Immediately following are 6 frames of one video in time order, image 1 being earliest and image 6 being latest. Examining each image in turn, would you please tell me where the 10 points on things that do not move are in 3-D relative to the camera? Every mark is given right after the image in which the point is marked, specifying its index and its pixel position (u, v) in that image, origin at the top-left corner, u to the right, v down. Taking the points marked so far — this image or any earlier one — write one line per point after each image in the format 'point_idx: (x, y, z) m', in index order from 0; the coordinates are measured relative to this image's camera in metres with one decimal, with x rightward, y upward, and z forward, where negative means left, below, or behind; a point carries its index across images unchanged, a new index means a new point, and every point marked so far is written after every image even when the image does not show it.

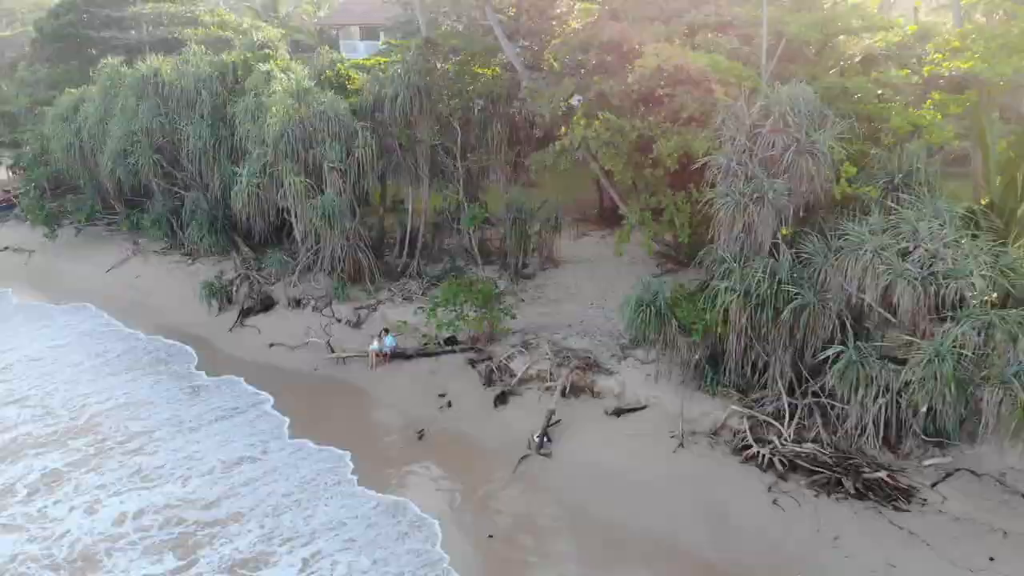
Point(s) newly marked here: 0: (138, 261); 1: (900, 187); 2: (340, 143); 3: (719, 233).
0: (-7.0, +0.5, +16.3) m
1: (+3.5, +0.9, +8.3) m
2: (-2.4, +2.0, +12.1) m
3: (+2.0, +0.6, +8.8) m
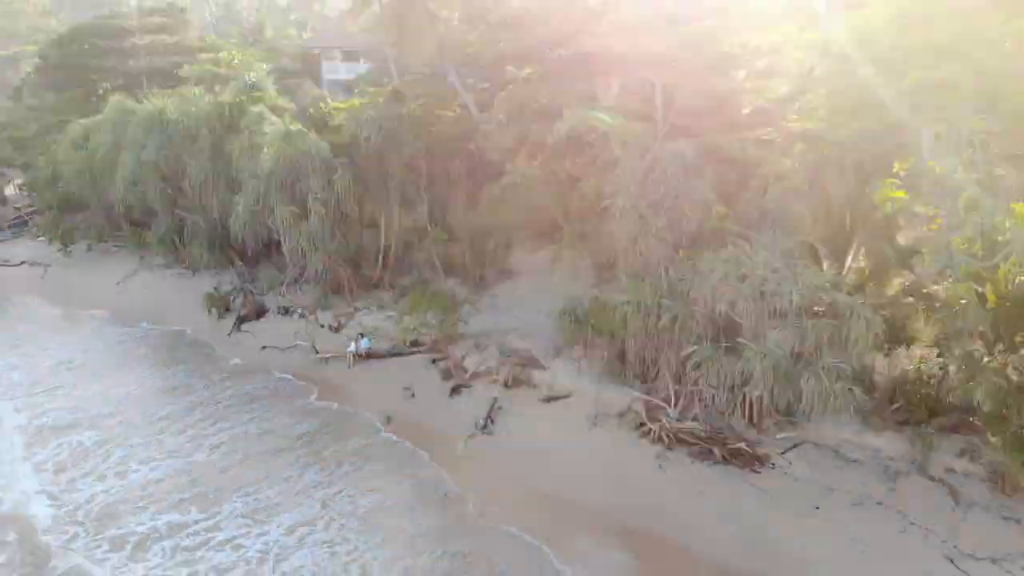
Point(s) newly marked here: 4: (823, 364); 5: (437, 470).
0: (-7.8, +0.3, +18.4) m
1: (+2.9, +0.8, +10.6) m
2: (-3.2, +1.8, +14.3) m
3: (+1.4, +0.4, +11.0) m
4: (+3.2, -0.8, +9.6) m
5: (-0.9, -2.3, +10.9) m
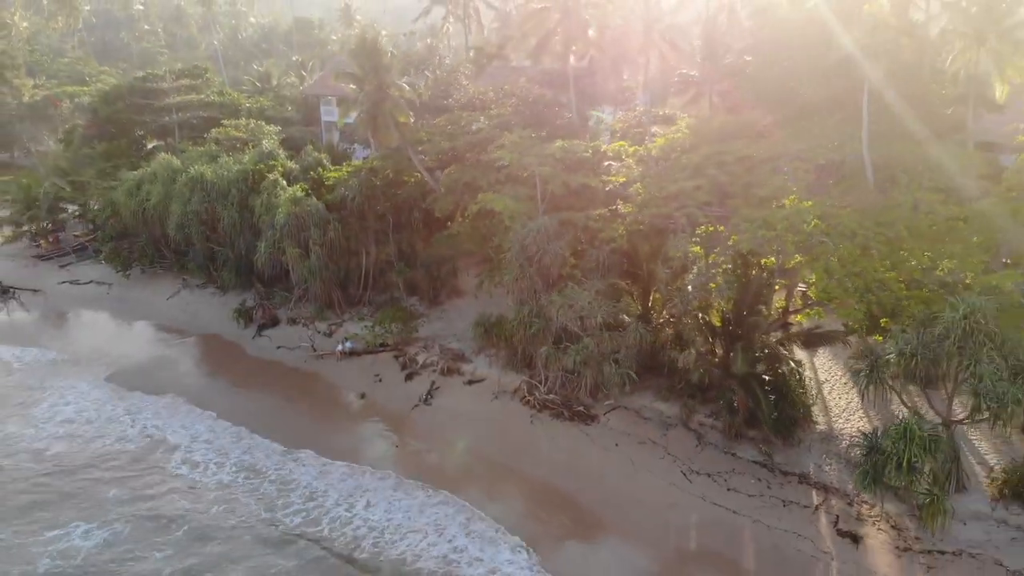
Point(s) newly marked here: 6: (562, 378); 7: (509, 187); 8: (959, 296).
0: (-9.1, -0.1, +24.2) m
1: (+1.5, +0.3, +16.4) m
2: (-4.5, +1.4, +20.1) m
3: (0.0, 0.0, +16.9) m
4: (+1.8, -1.3, +15.4) m
5: (-2.3, -2.7, +16.8) m
6: (+0.9, -1.7, +16.5) m
7: (-0.1, +2.0, +18.7) m
8: (+6.4, -0.1, +12.9) m
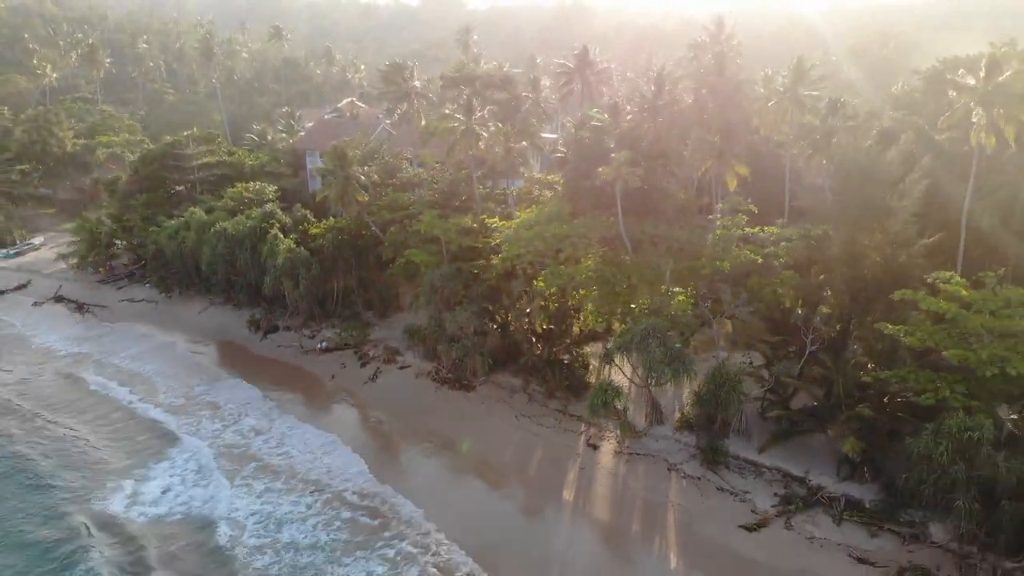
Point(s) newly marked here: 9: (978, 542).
0: (-12.0, -0.8, +34.5) m
1: (-1.2, -0.3, +26.9) m
2: (-7.3, +0.7, +30.5) m
3: (-2.7, -0.7, +27.3) m
4: (-0.9, -1.9, +25.9) m
5: (-5.0, -3.4, +27.2) m
6: (-1.9, -2.4, +27.0) m
7: (-2.9, +1.4, +29.2) m
8: (+3.7, -0.8, +23.4) m
9: (+9.6, -5.3, +17.5) m
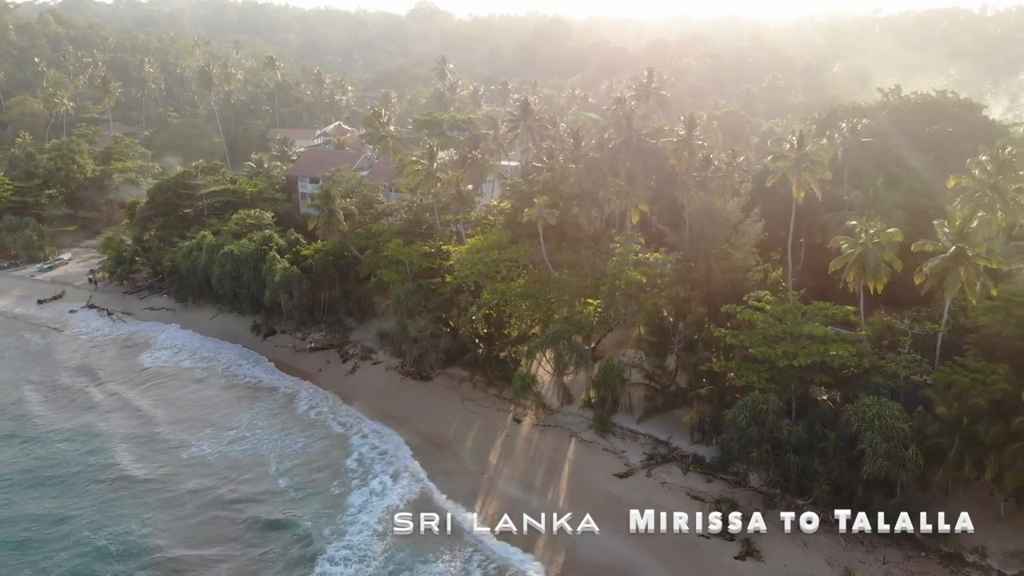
0: (-14.2, -1.3, +41.8) m
1: (-3.3, -0.8, +34.3) m
2: (-9.4, +0.2, +37.8) m
3: (-4.8, -1.2, +34.7) m
4: (-2.9, -2.4, +33.3) m
5: (-7.1, -3.9, +34.5) m
6: (-3.9, -2.9, +34.4) m
7: (-4.9, +0.9, +36.6) m
8: (+1.7, -1.3, +30.9) m
9: (+7.7, -5.7, +25.1) m
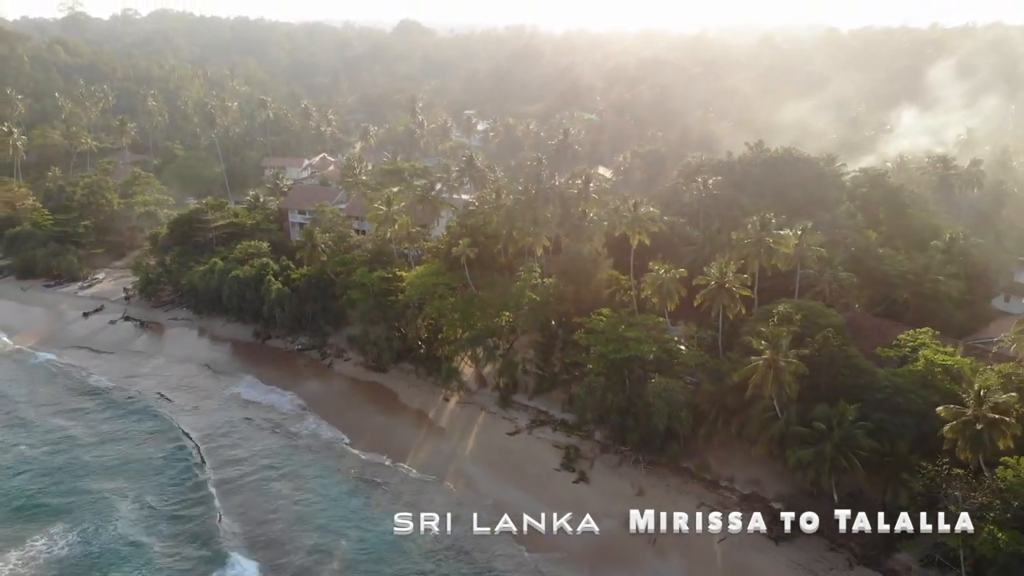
0: (-17.8, -2.3, +54.2) m
1: (-6.9, -1.7, +46.9) m
2: (-13.1, -0.7, +50.3) m
3: (-8.4, -2.1, +47.3) m
4: (-6.5, -3.3, +45.9) m
5: (-10.7, -4.8, +47.1) m
6: (-7.5, -3.8, +46.9) m
7: (-8.6, 0.0, +49.1) m
8: (-1.9, -2.1, +43.5) m
9: (+4.2, -6.6, +37.7) m
